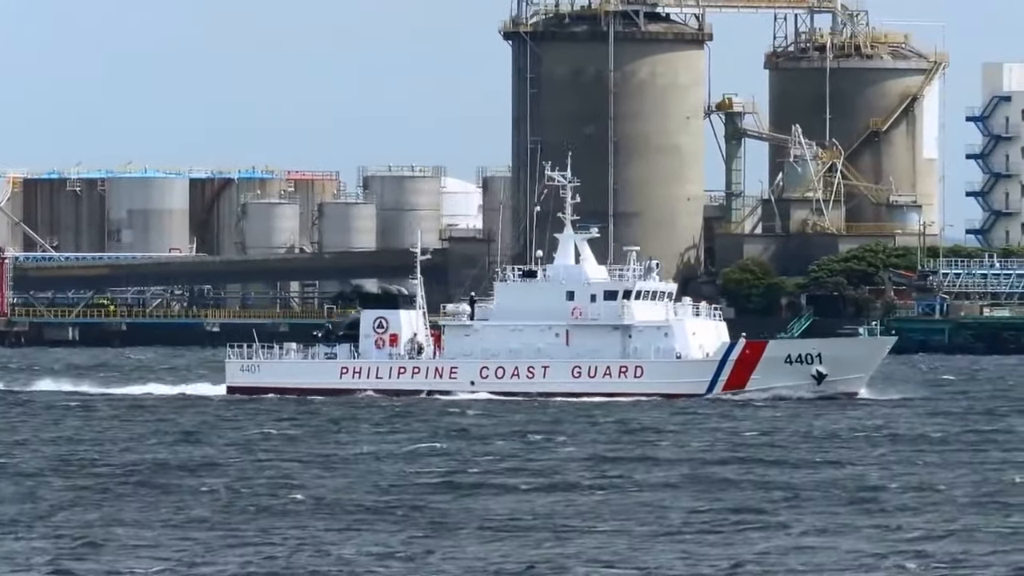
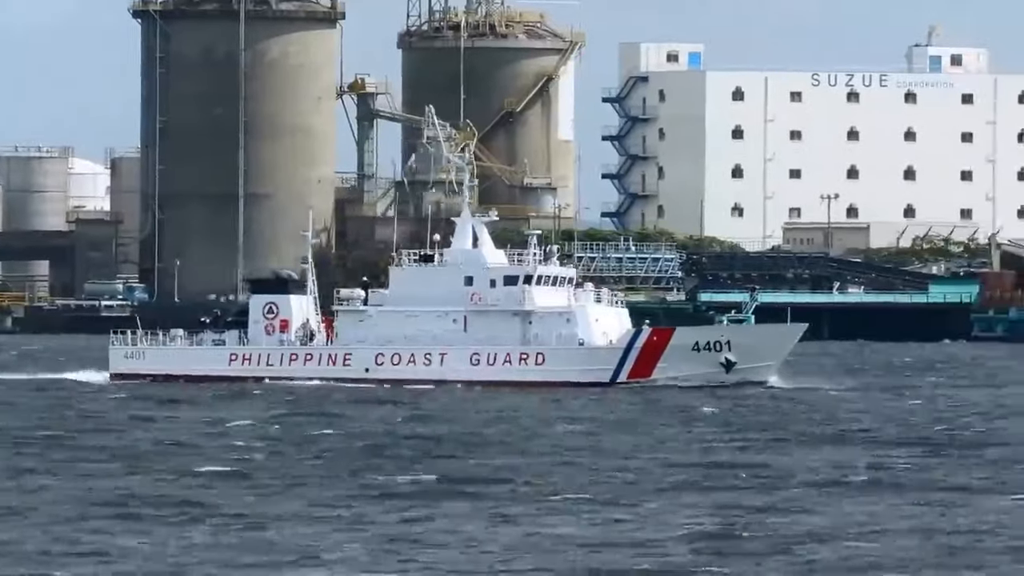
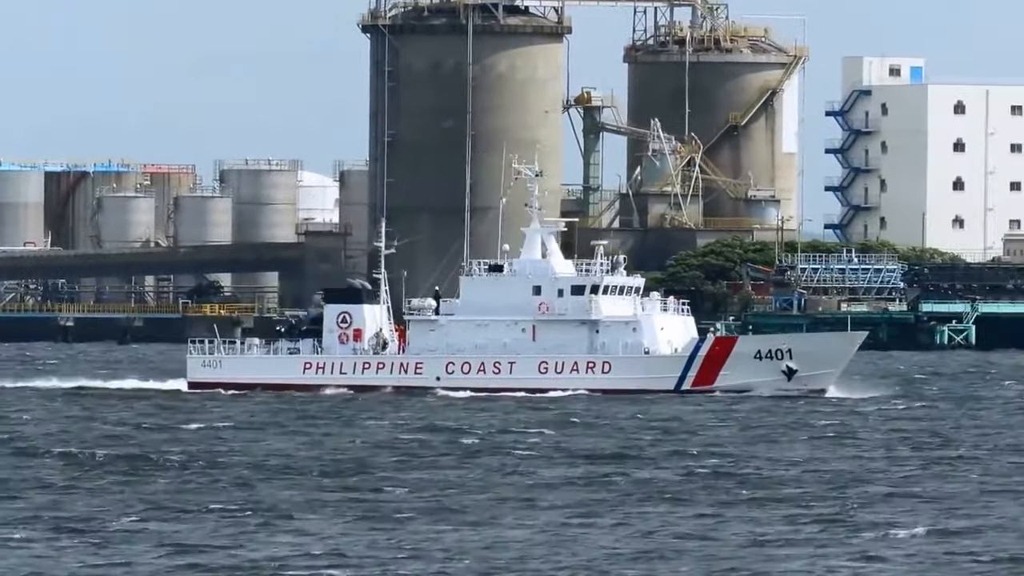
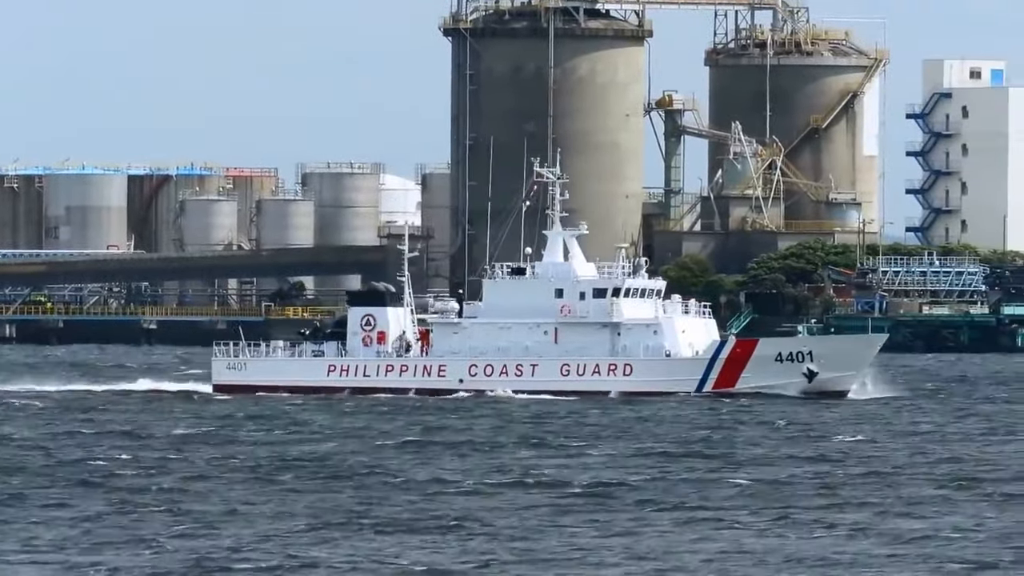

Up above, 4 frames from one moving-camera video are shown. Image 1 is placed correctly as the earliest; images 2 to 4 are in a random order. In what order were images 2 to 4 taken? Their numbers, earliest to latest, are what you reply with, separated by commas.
4, 3, 2
